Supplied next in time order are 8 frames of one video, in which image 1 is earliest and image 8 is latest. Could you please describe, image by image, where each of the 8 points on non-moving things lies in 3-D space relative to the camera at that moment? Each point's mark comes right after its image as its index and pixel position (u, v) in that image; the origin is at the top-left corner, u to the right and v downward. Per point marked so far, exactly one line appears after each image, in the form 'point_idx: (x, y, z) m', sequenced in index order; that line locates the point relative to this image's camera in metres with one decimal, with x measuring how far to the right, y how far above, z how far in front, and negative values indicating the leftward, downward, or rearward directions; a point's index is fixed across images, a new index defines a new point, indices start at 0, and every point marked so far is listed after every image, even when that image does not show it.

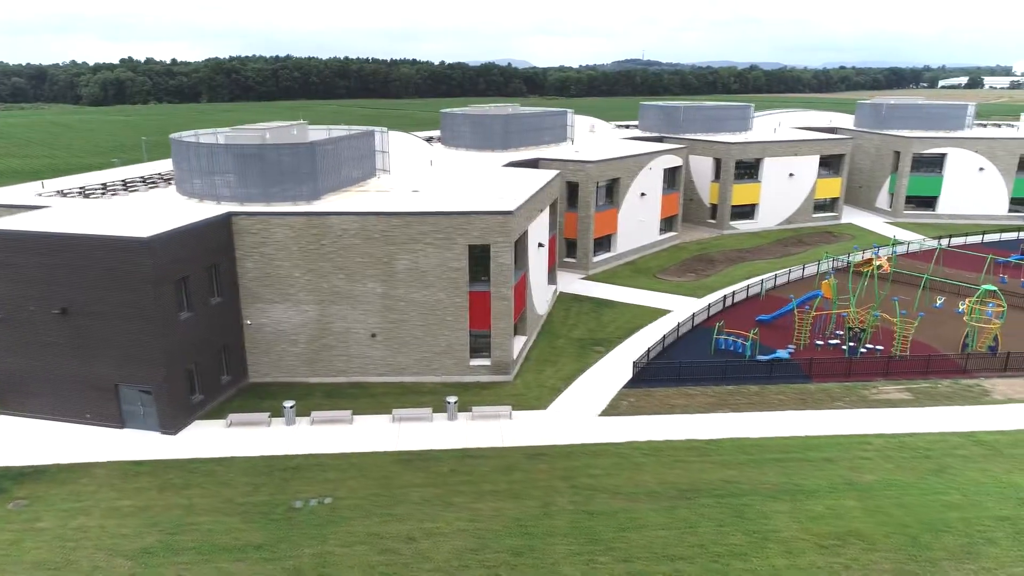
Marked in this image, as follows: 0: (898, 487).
0: (+9.4, -4.8, +19.6) m
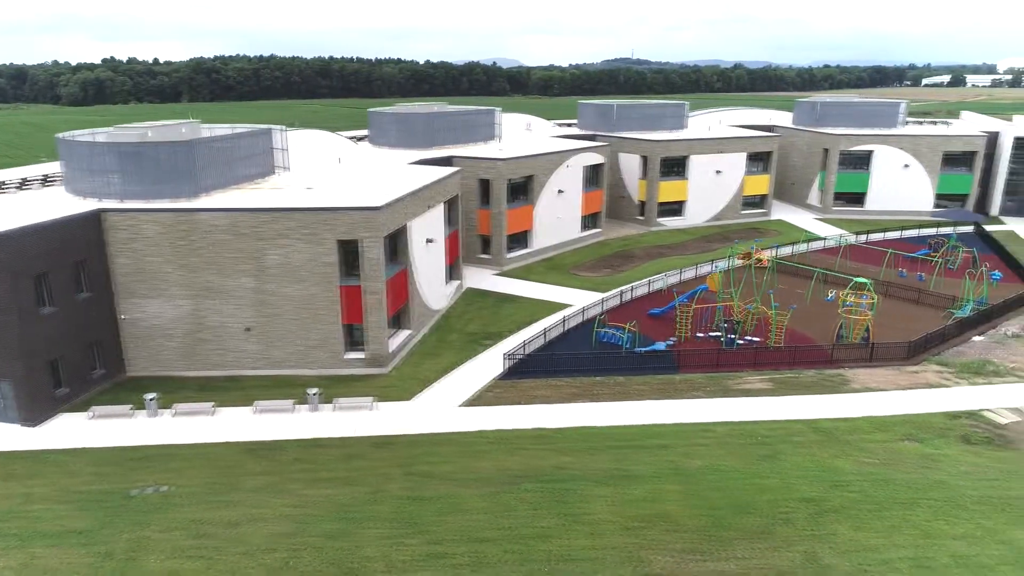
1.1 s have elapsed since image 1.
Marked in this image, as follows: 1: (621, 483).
0: (+5.3, -4.6, +20.2) m
1: (+2.7, -4.7, +19.7) m
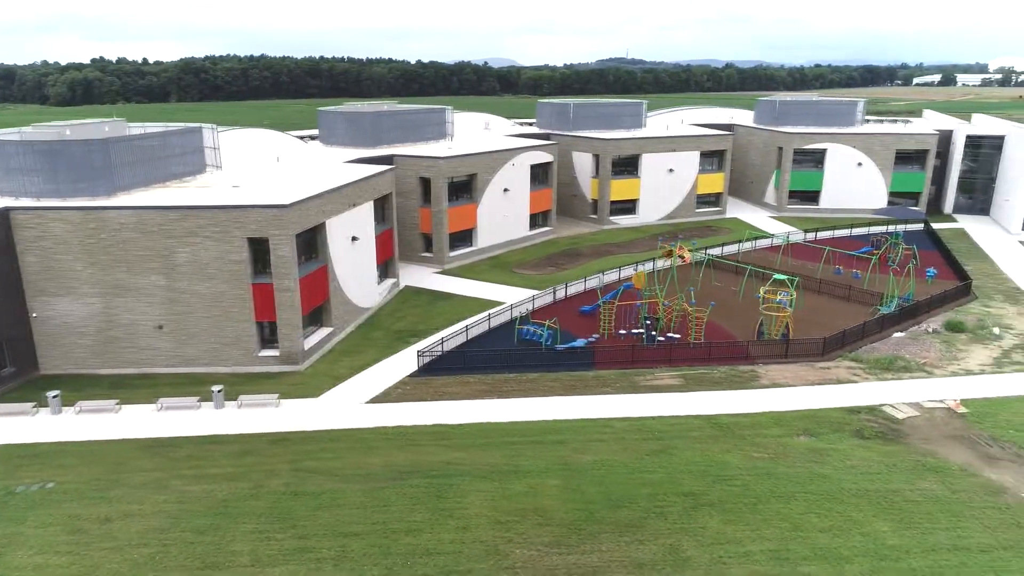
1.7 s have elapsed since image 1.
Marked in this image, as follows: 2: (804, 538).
0: (+2.5, -4.5, +20.4) m
1: (-0.2, -4.7, +19.9) m
2: (+6.2, -5.3, +17.2) m
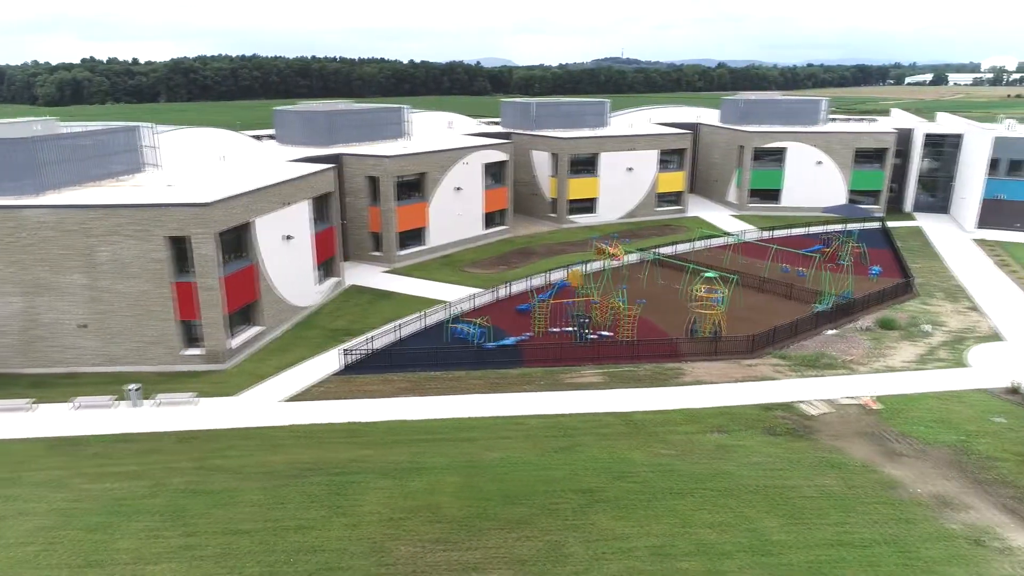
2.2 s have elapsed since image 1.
0: (0.0, -4.5, +20.4) m
1: (-2.6, -4.6, +19.9) m
2: (+3.8, -5.2, +17.2) m
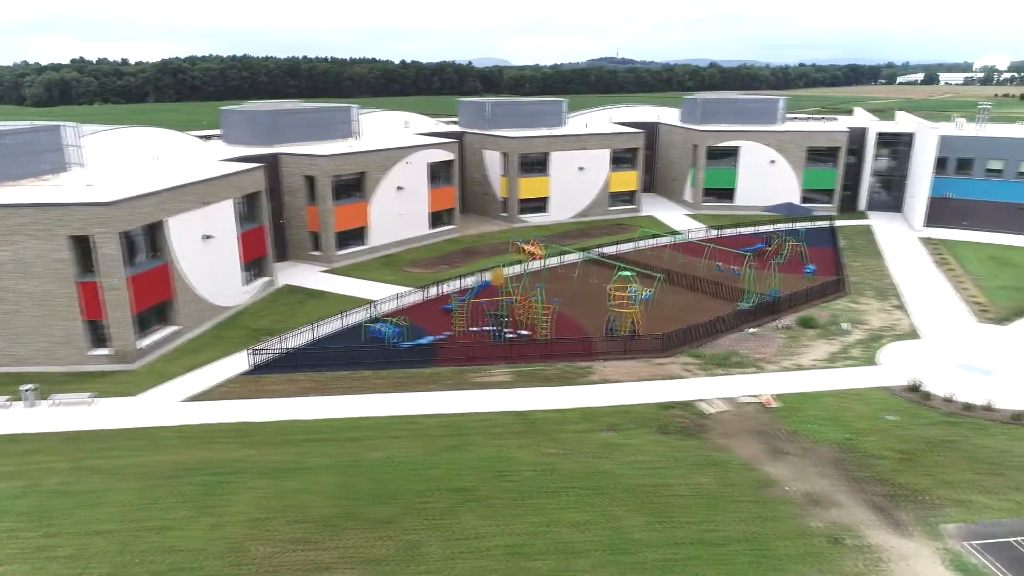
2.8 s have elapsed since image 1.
0: (-3.0, -4.4, +20.4) m
1: (-5.6, -4.6, +19.8) m
2: (+0.8, -5.2, +17.2) m
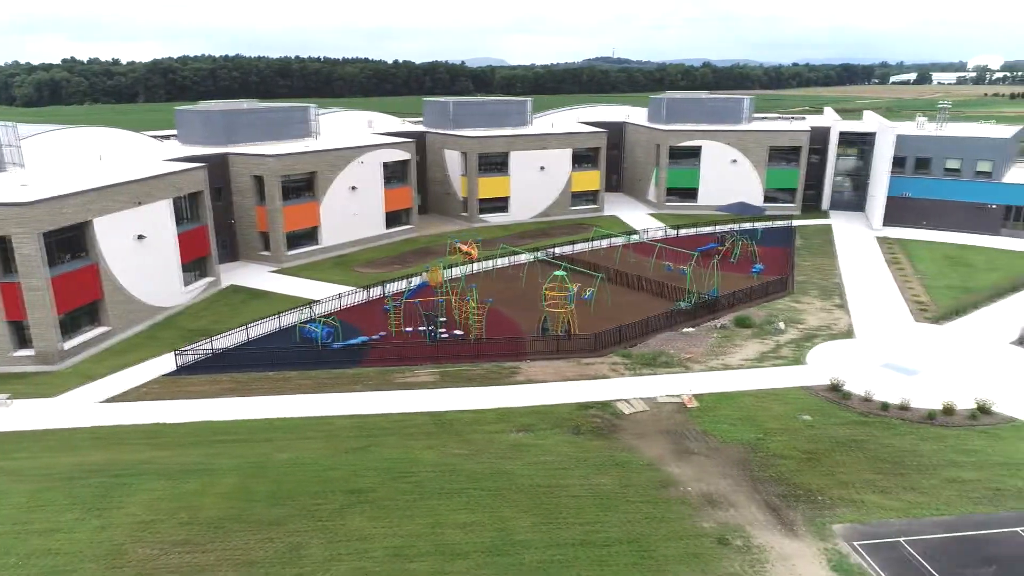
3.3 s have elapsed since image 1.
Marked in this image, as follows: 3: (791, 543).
0: (-5.4, -4.4, +20.3) m
1: (-8.0, -4.6, +19.7) m
2: (-1.6, -5.2, +17.1) m
3: (+5.8, -5.3, +16.7) m
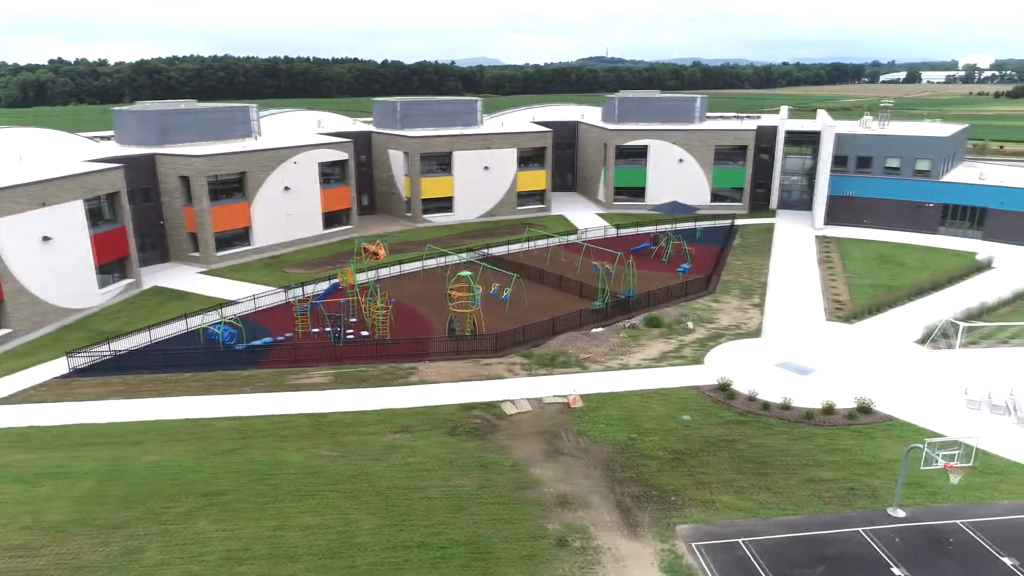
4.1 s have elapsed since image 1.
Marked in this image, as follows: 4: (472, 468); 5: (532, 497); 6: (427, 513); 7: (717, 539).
0: (-8.7, -4.5, +20.1) m
1: (-11.3, -4.6, +19.6) m
2: (-4.9, -5.2, +17.0) m
3: (+2.4, -5.3, +16.6) m
4: (-0.9, -4.5, +20.0) m
5: (+0.5, -4.8, +18.6) m
6: (-1.9, -4.9, +17.8) m
7: (+4.3, -5.2, +16.7) m
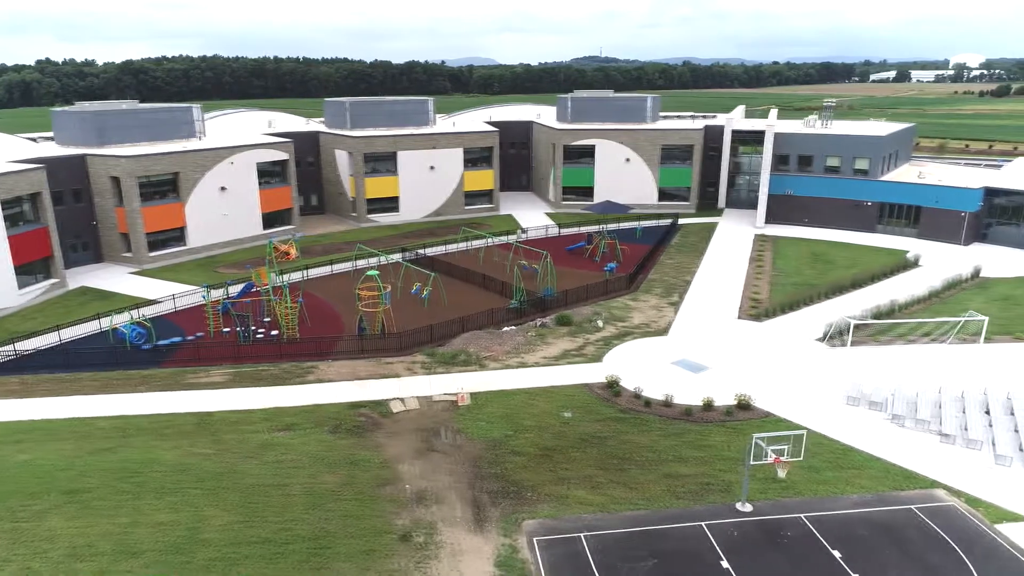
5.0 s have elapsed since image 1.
0: (-12.0, -4.5, +20.3) m
1: (-14.6, -4.6, +19.7) m
2: (-8.2, -5.2, +17.1) m
3: (-0.8, -5.2, +16.8) m
4: (-4.2, -4.4, +20.1) m
5: (-2.8, -4.8, +18.7) m
6: (-5.1, -4.9, +18.0) m
7: (+1.0, -5.2, +17.0) m
